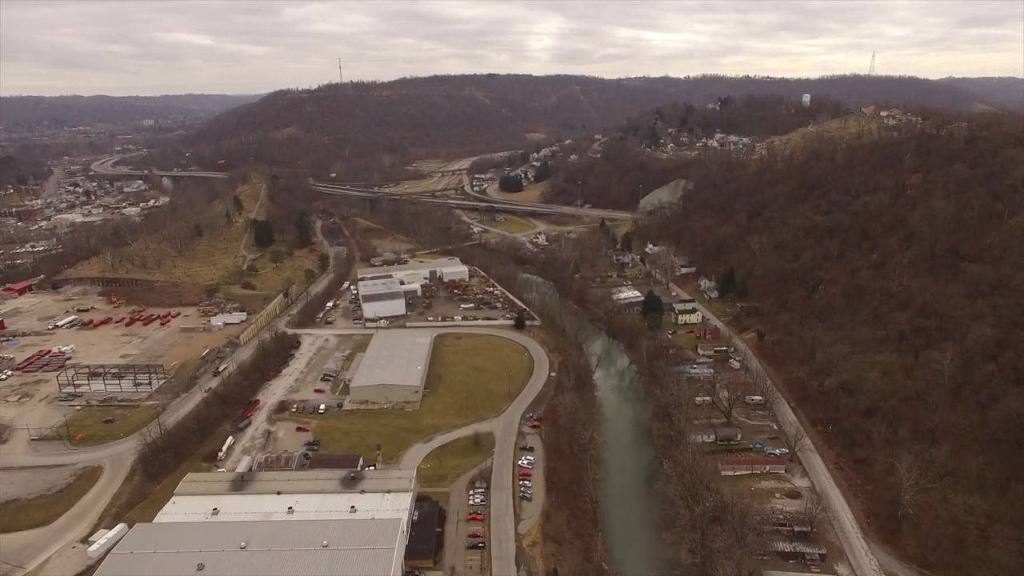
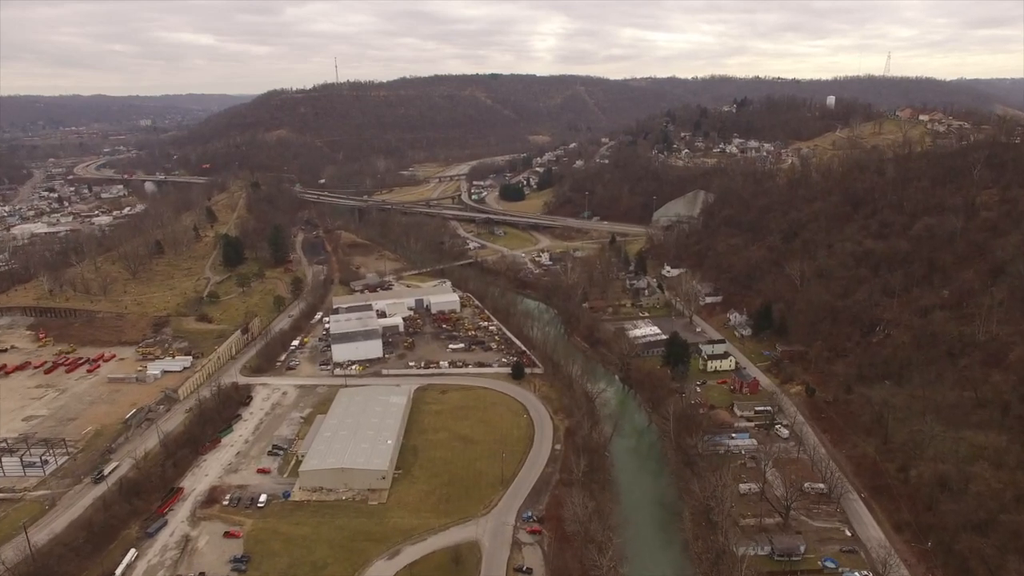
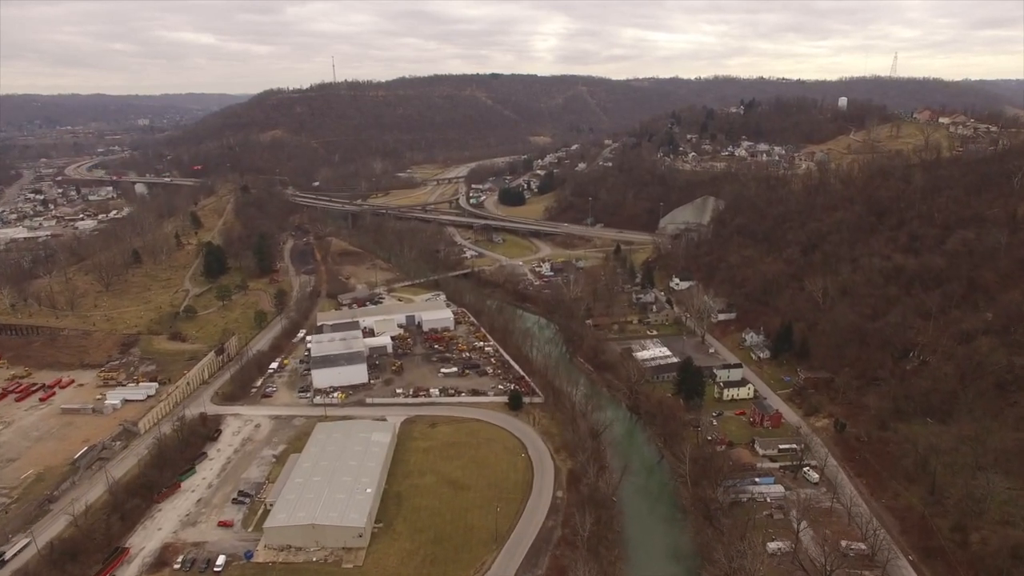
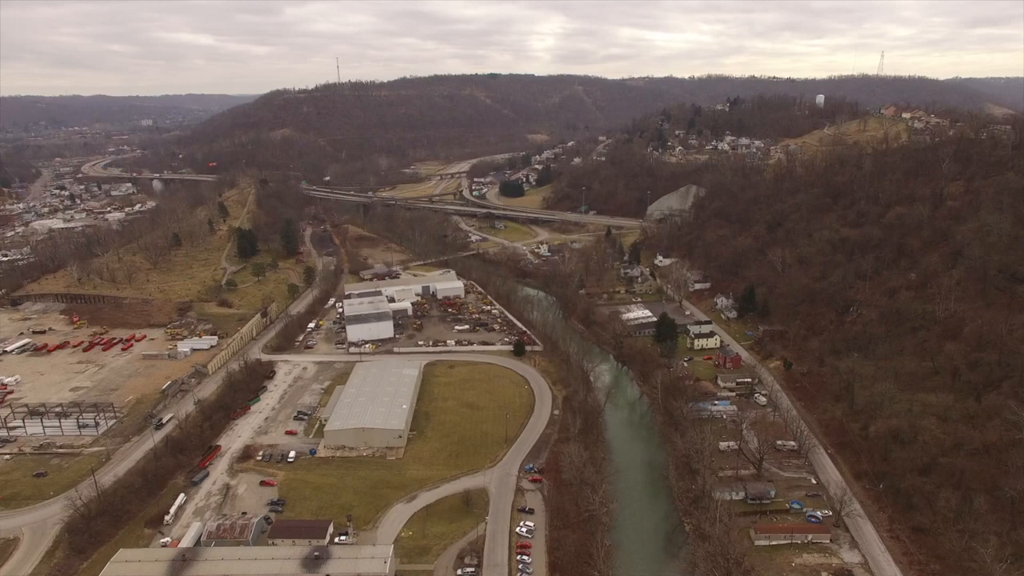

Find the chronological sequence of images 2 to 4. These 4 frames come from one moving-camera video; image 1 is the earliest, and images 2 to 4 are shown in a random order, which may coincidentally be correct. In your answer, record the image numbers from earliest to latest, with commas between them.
4, 2, 3
